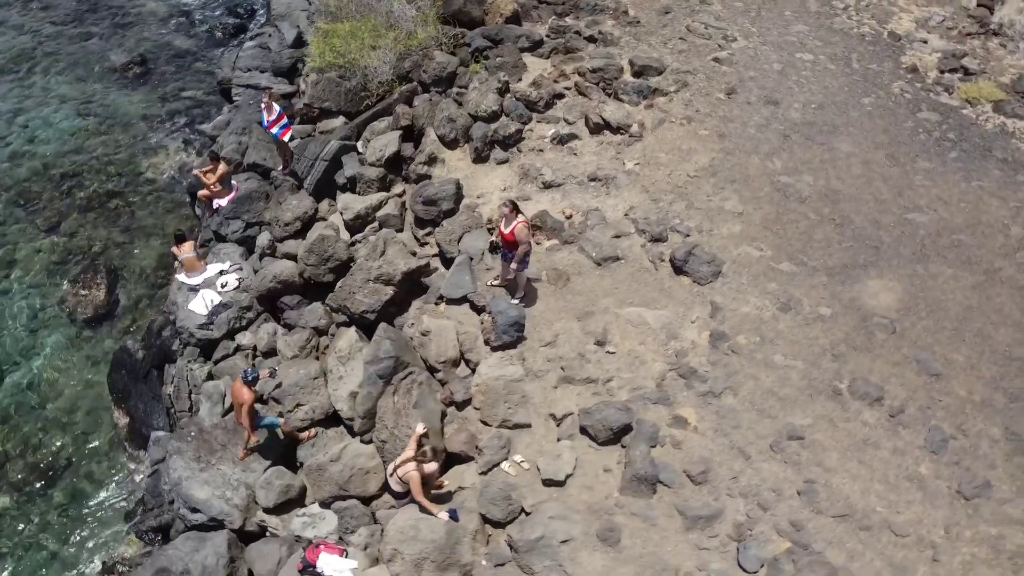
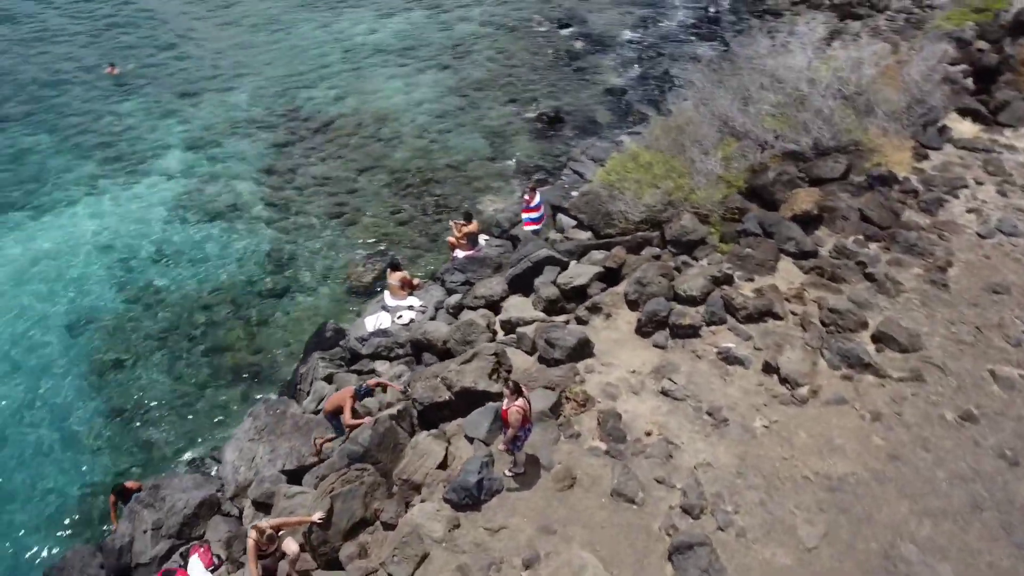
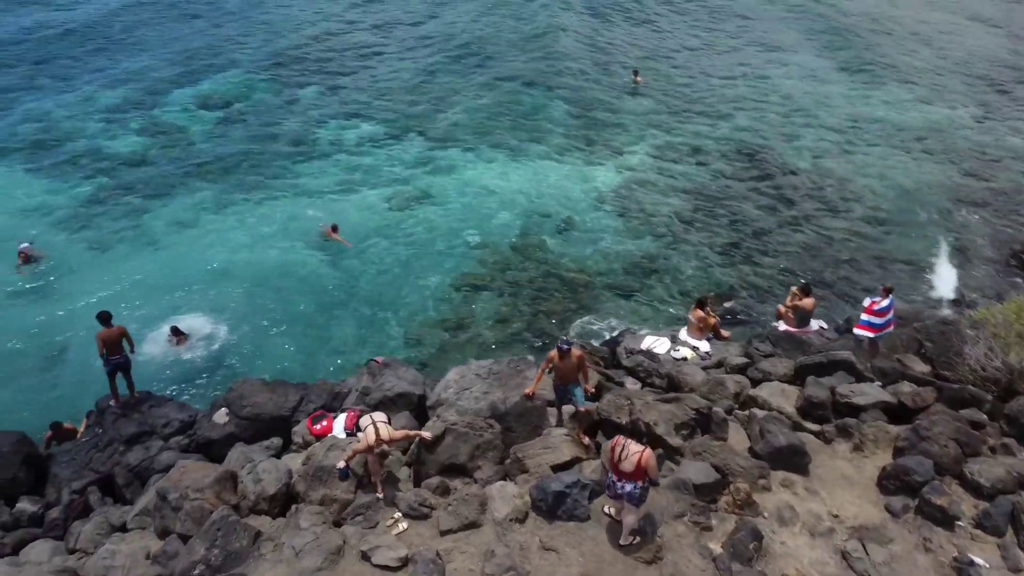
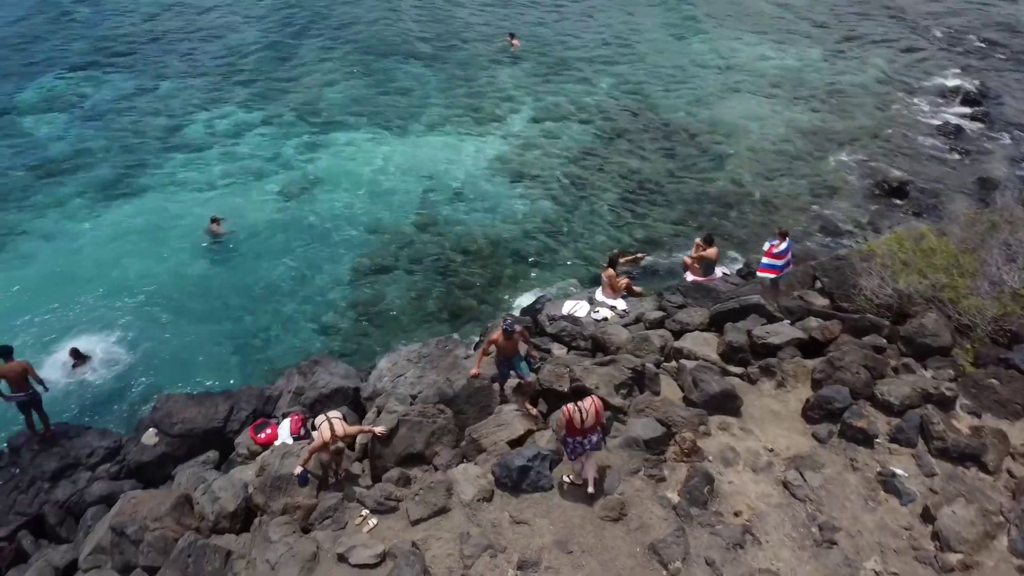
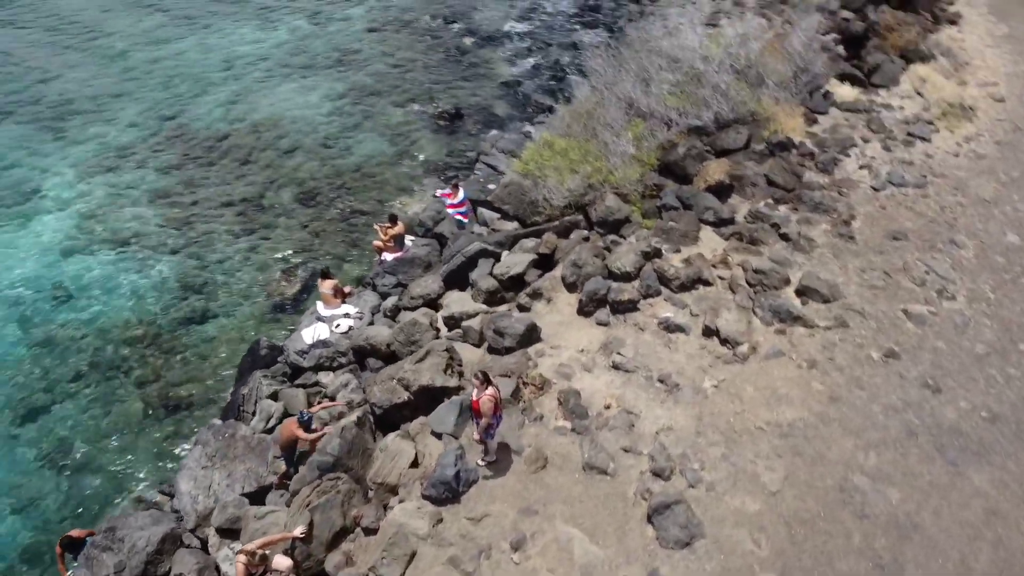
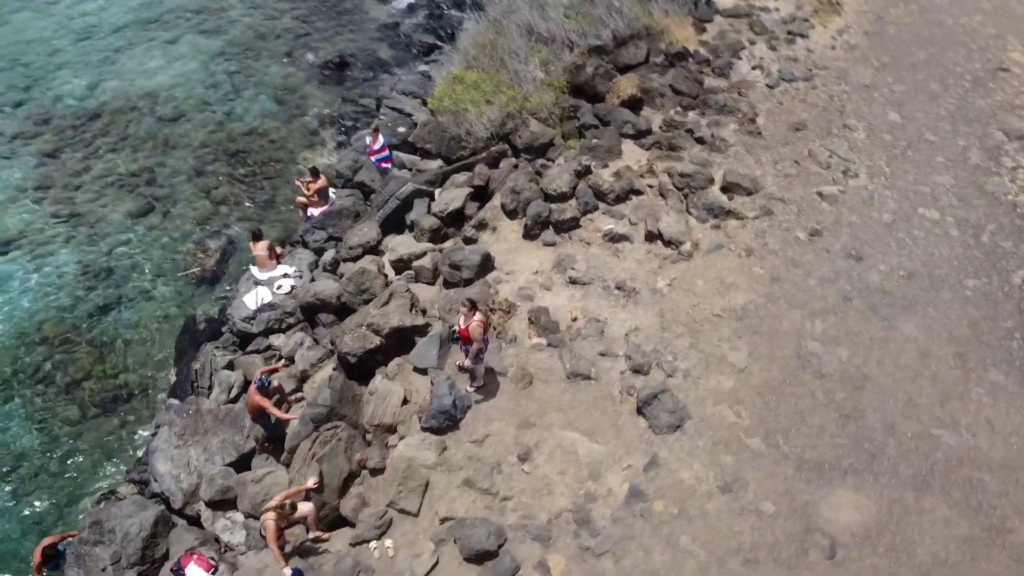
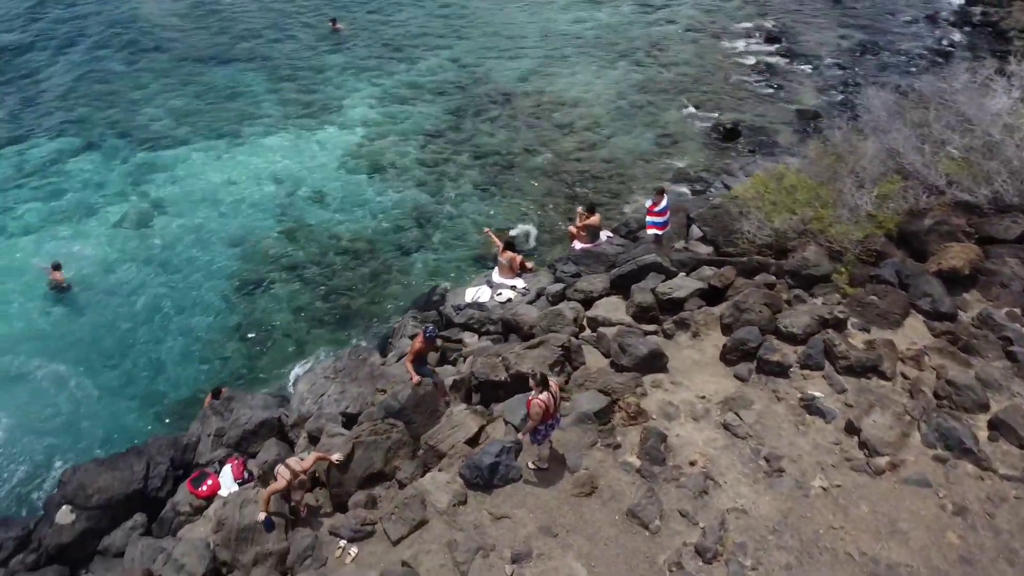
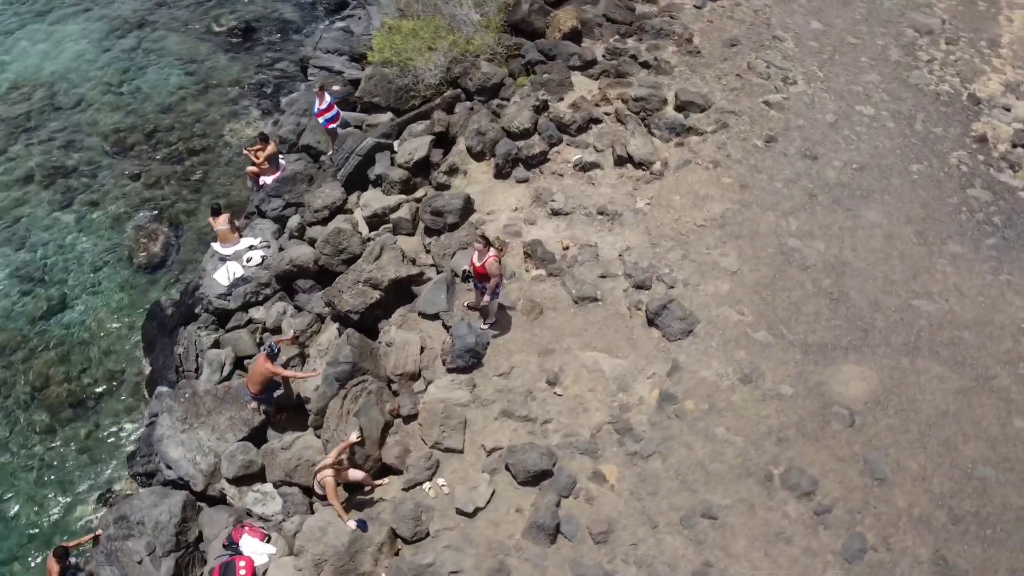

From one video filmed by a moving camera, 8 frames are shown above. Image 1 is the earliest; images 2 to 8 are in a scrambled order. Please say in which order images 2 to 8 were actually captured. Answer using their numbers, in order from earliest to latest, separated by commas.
8, 6, 5, 2, 7, 4, 3
